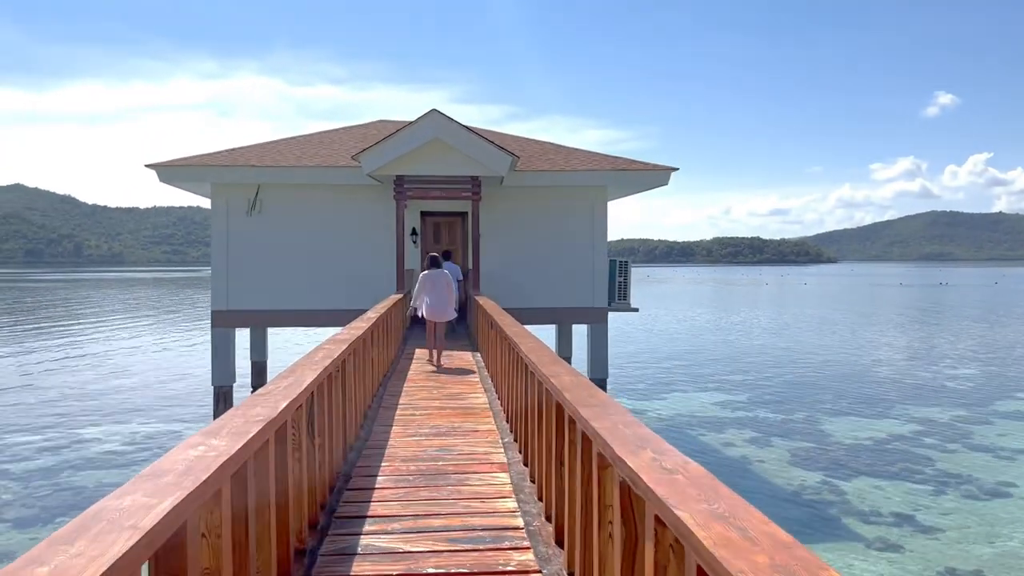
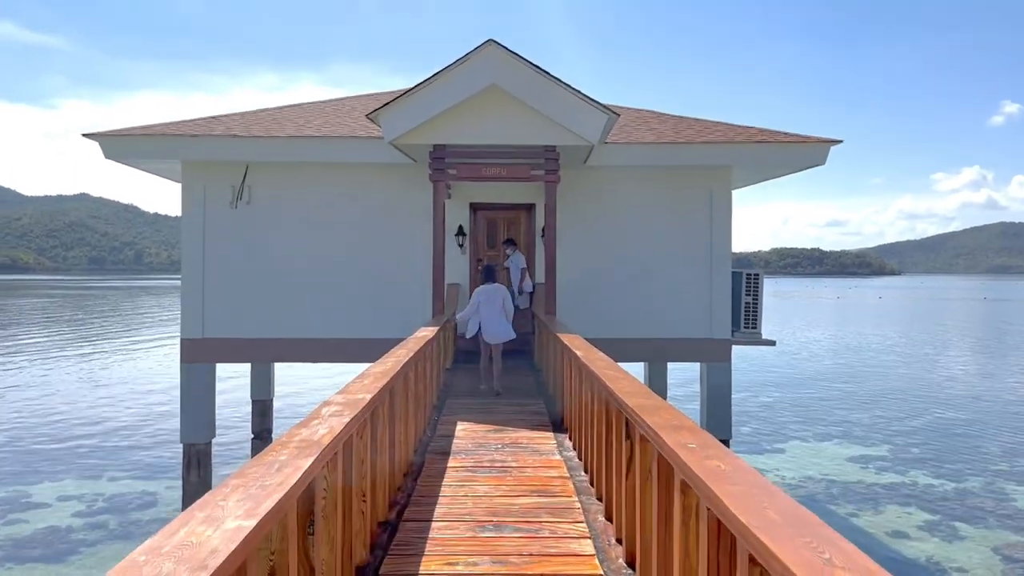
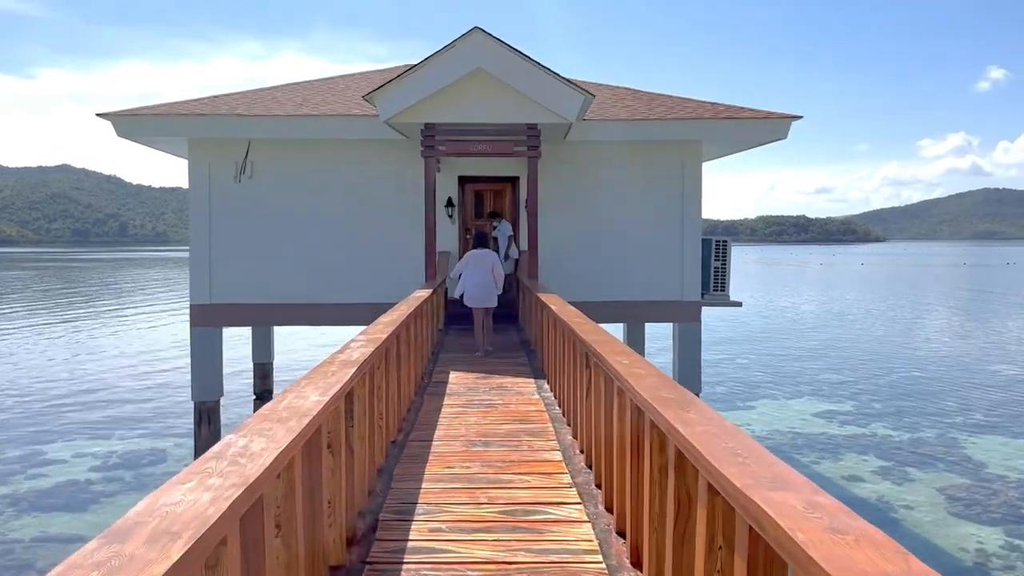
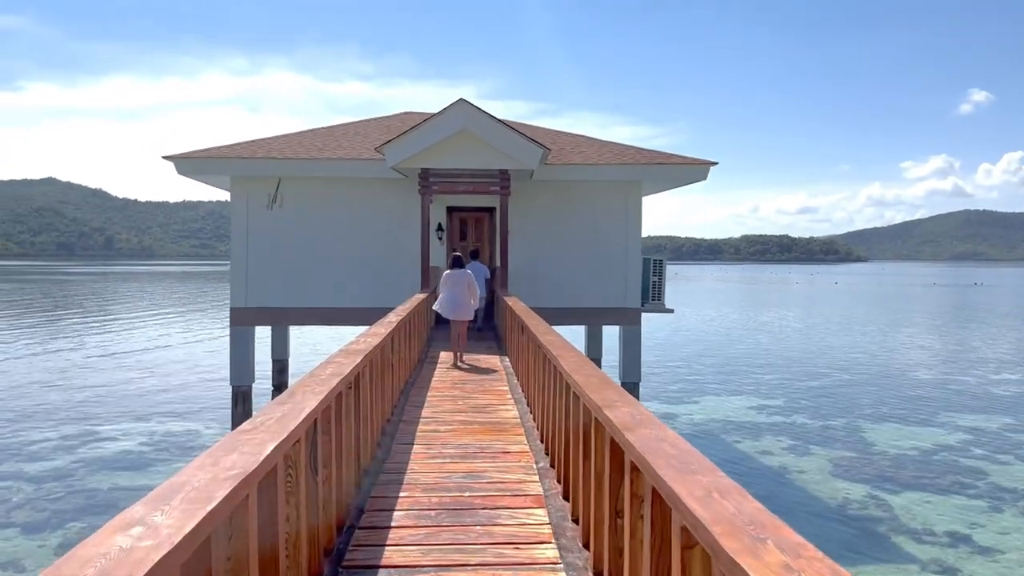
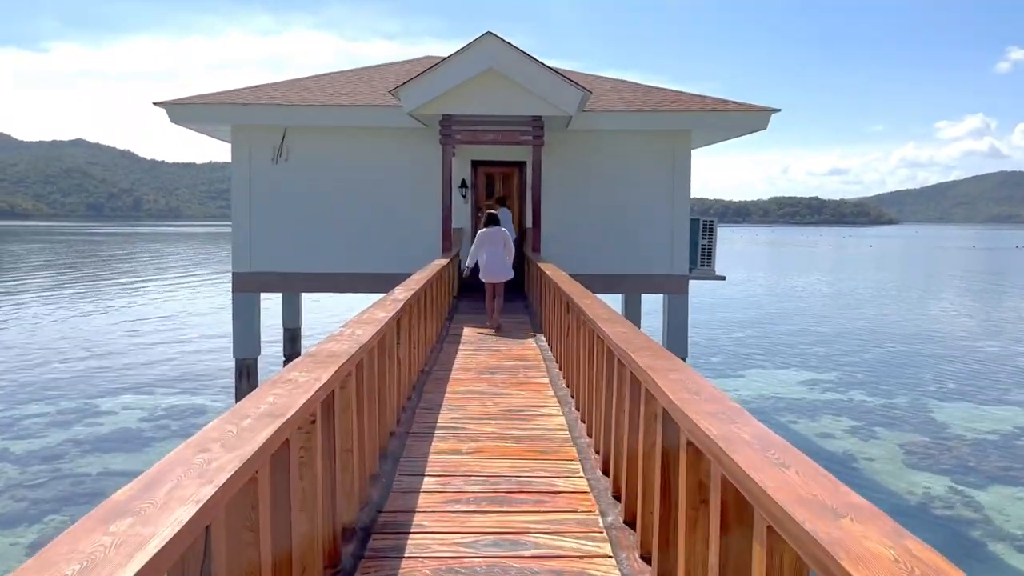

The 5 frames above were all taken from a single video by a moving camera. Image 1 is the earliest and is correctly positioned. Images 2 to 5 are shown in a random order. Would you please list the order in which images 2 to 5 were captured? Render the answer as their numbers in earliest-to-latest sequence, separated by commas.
4, 5, 3, 2
